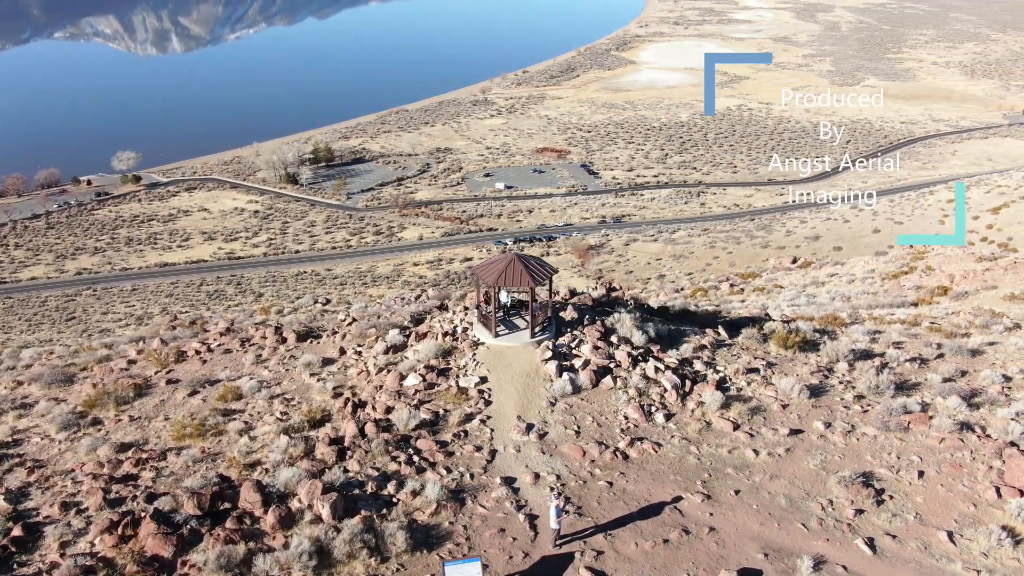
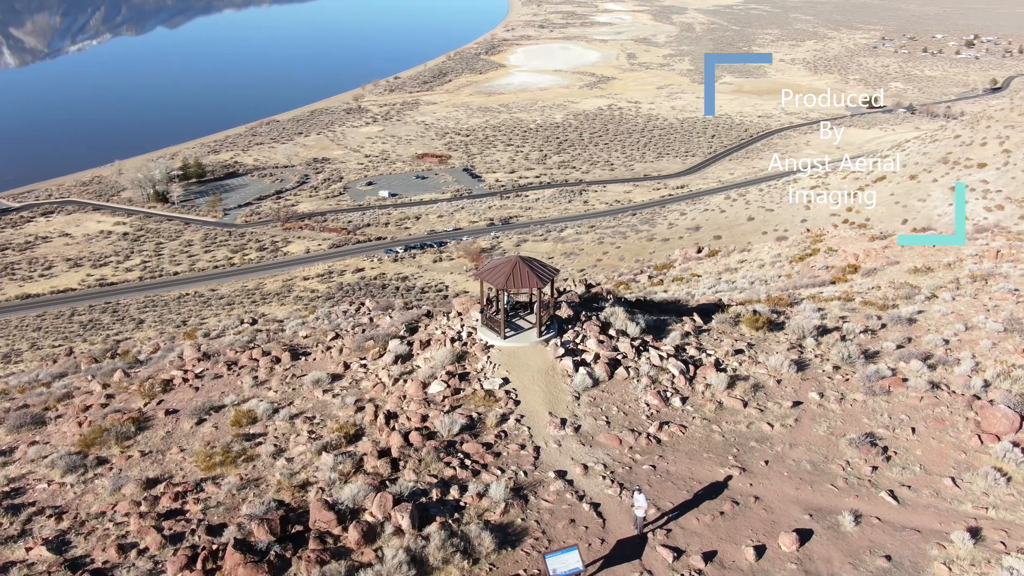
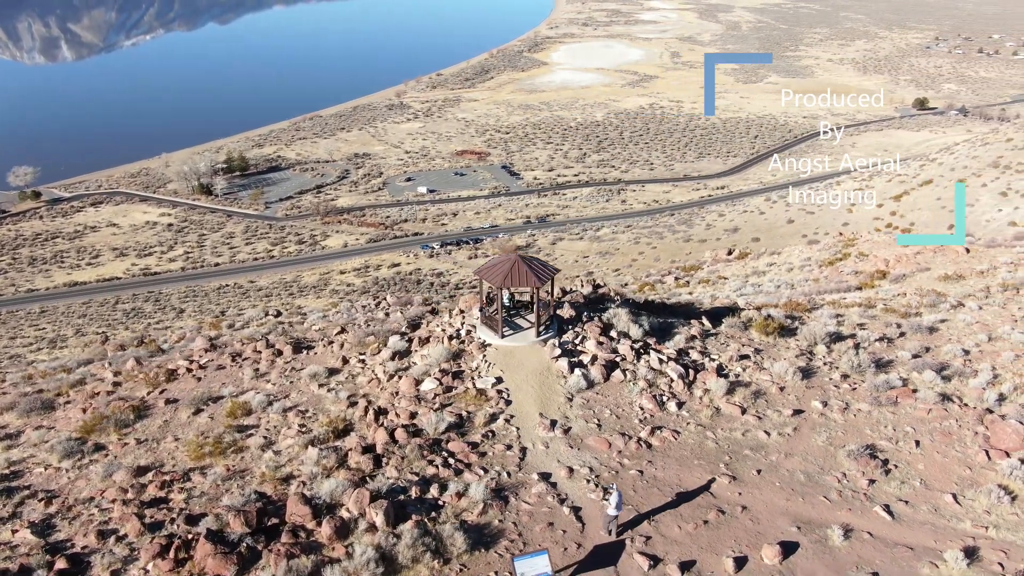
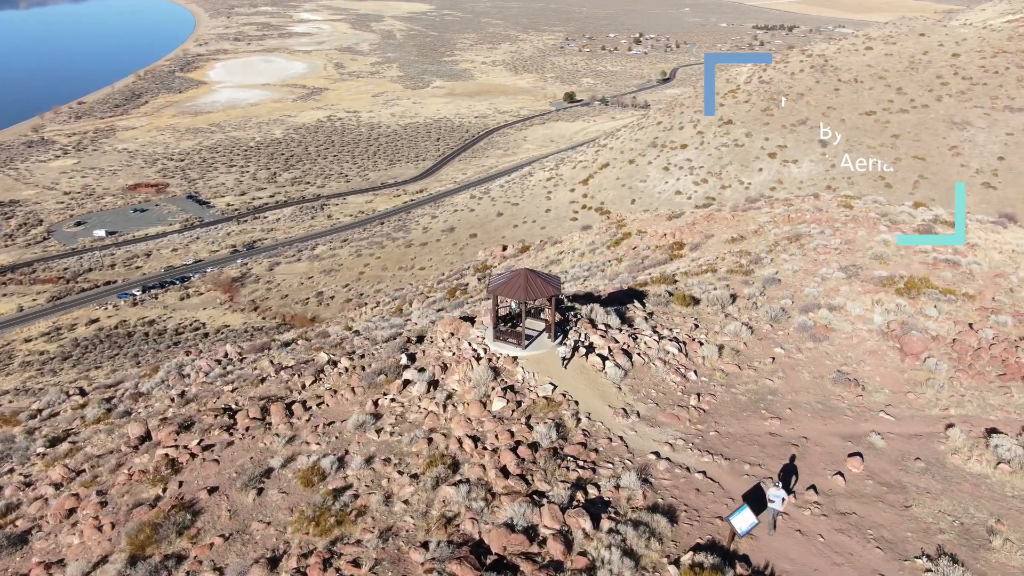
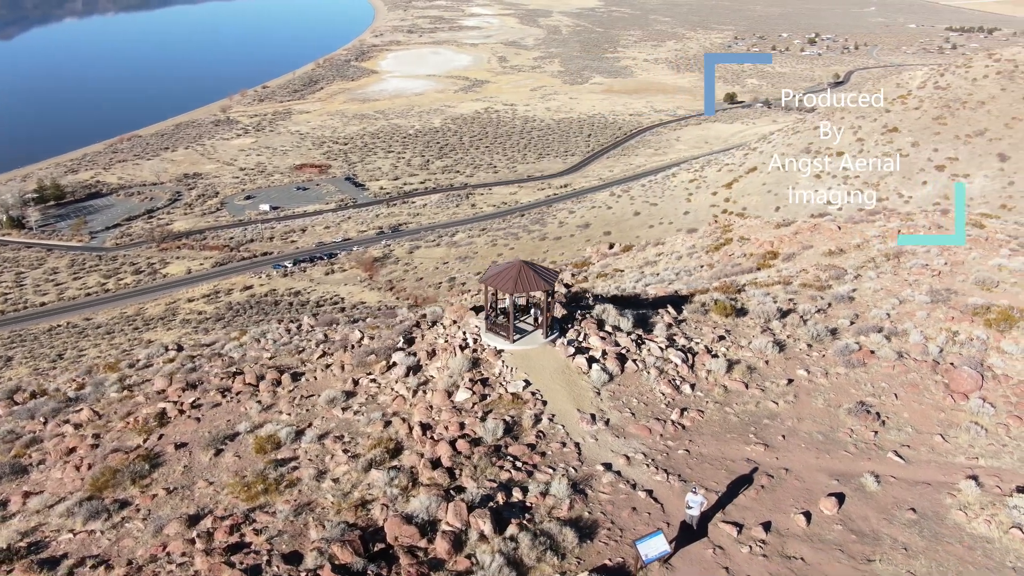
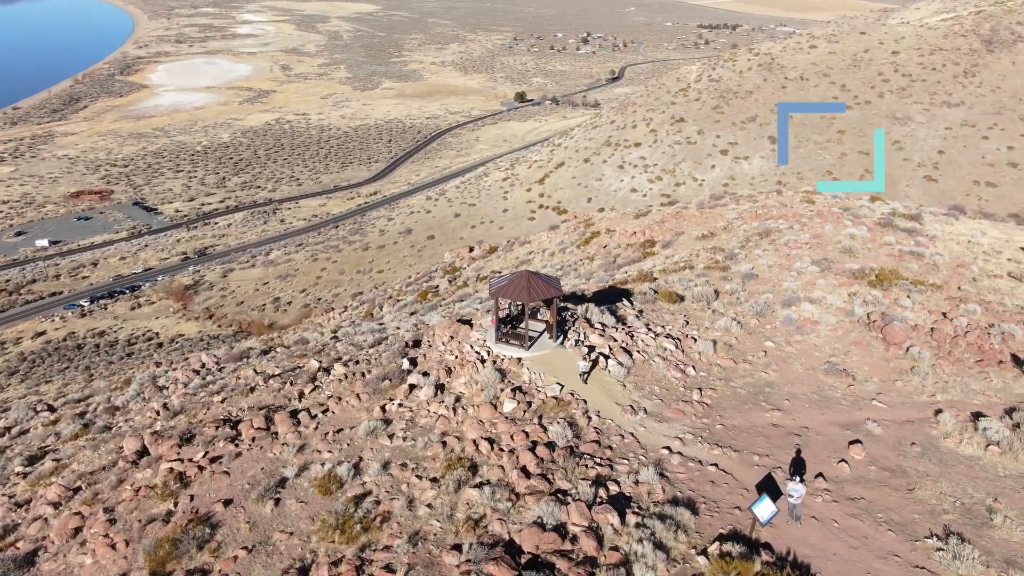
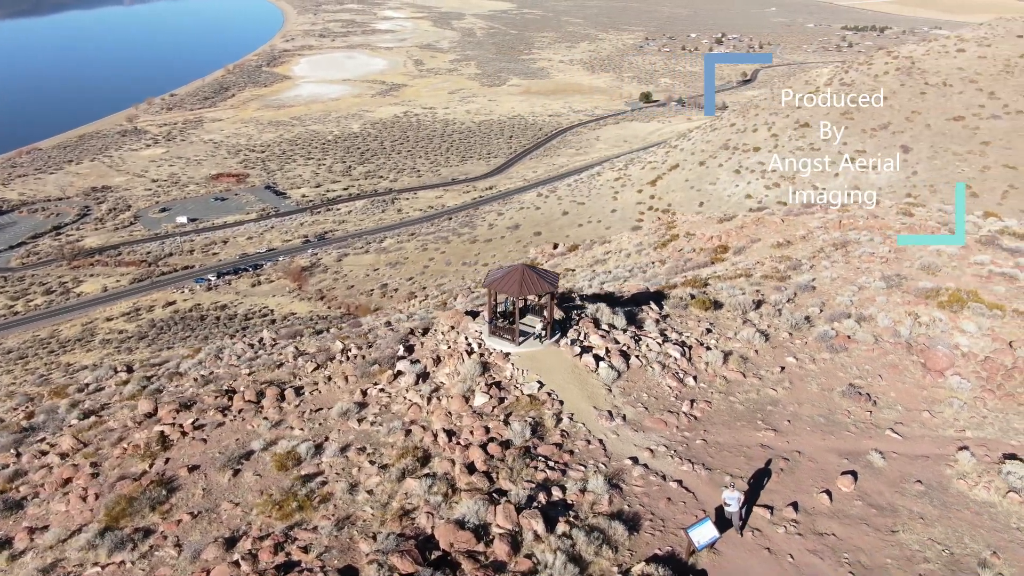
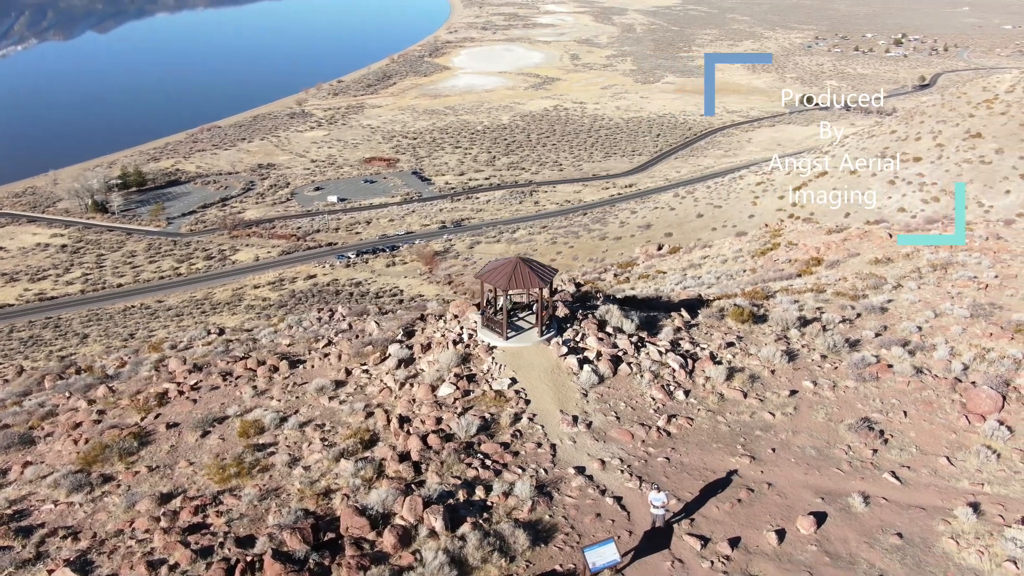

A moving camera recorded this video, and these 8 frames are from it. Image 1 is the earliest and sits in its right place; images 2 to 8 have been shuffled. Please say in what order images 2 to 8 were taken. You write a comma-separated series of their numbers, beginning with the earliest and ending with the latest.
3, 2, 8, 5, 7, 4, 6
